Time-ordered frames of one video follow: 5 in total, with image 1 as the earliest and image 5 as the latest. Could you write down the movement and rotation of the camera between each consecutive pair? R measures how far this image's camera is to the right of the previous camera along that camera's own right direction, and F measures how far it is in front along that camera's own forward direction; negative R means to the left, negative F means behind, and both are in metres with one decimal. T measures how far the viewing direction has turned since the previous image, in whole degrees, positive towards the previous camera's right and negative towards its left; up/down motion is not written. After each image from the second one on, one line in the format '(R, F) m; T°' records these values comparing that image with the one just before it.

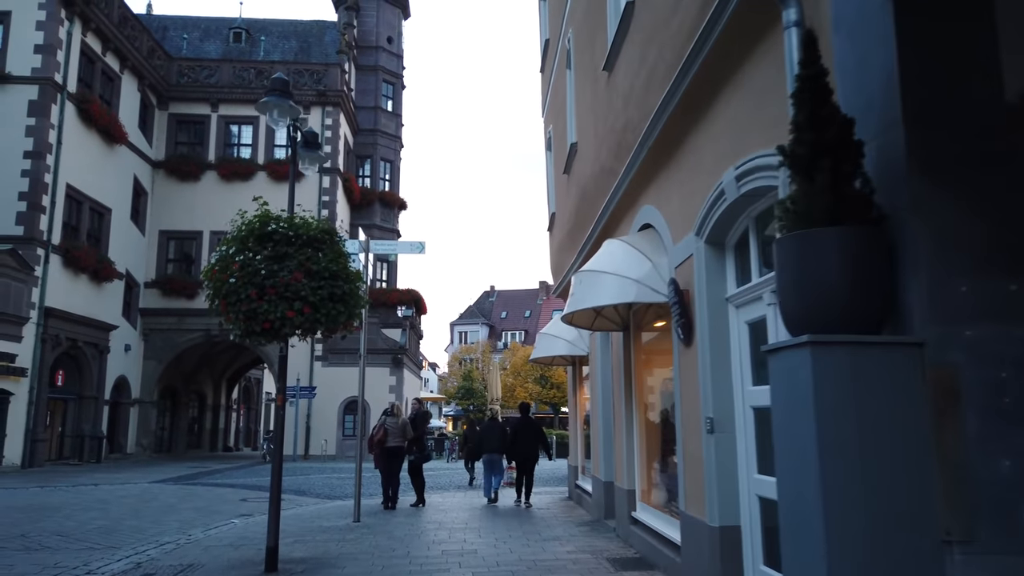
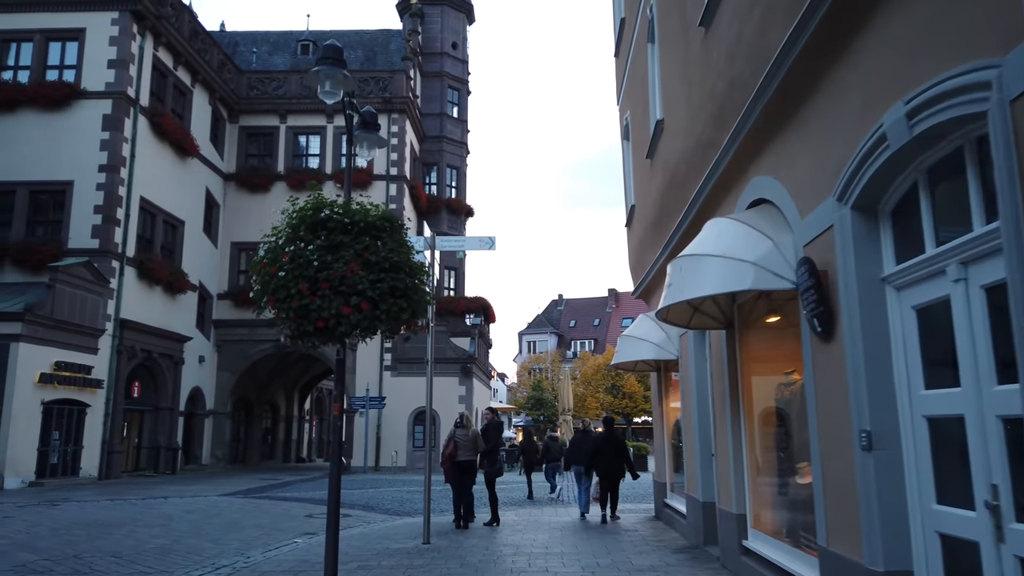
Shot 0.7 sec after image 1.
(-0.1, +0.8) m; -5°
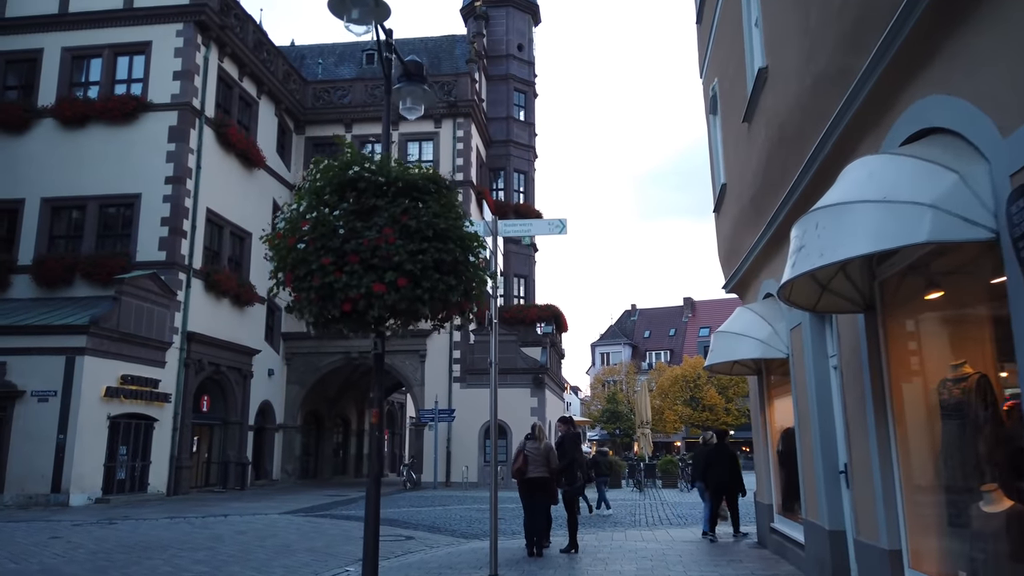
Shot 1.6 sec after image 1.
(0.0, +1.1) m; -5°
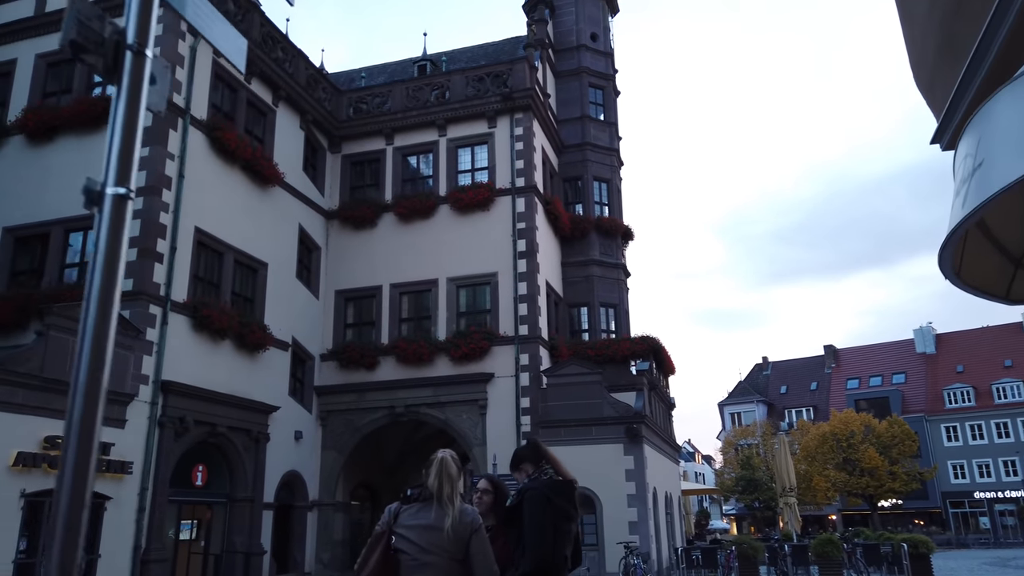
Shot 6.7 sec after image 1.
(+1.1, +5.6) m; -9°
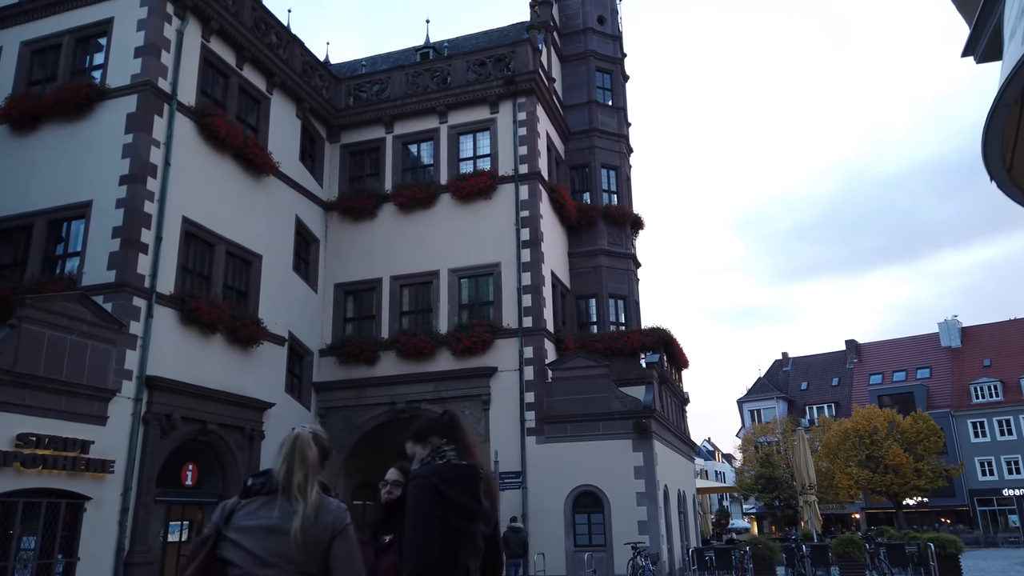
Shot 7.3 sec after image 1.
(+0.4, +0.8) m; -1°
